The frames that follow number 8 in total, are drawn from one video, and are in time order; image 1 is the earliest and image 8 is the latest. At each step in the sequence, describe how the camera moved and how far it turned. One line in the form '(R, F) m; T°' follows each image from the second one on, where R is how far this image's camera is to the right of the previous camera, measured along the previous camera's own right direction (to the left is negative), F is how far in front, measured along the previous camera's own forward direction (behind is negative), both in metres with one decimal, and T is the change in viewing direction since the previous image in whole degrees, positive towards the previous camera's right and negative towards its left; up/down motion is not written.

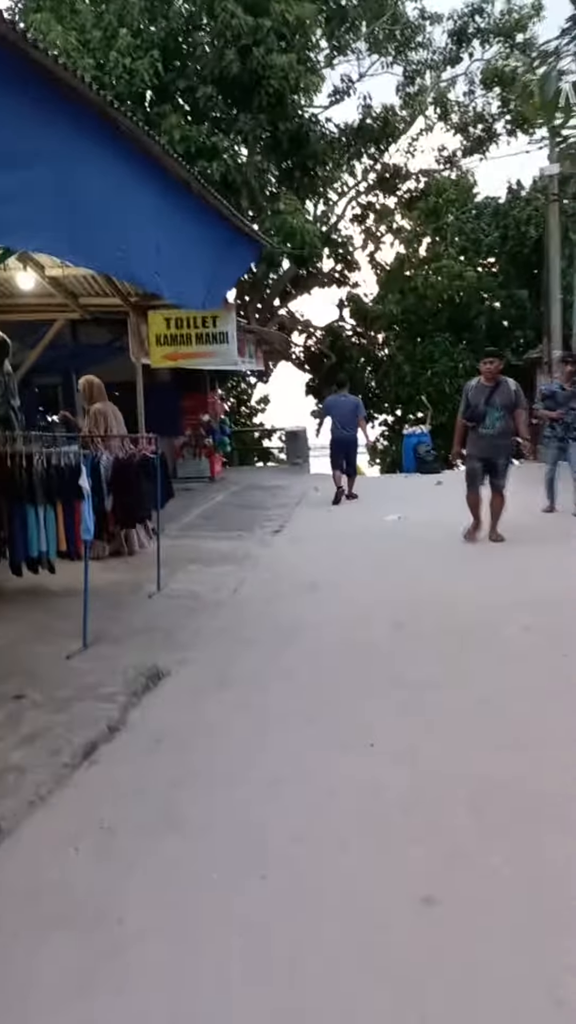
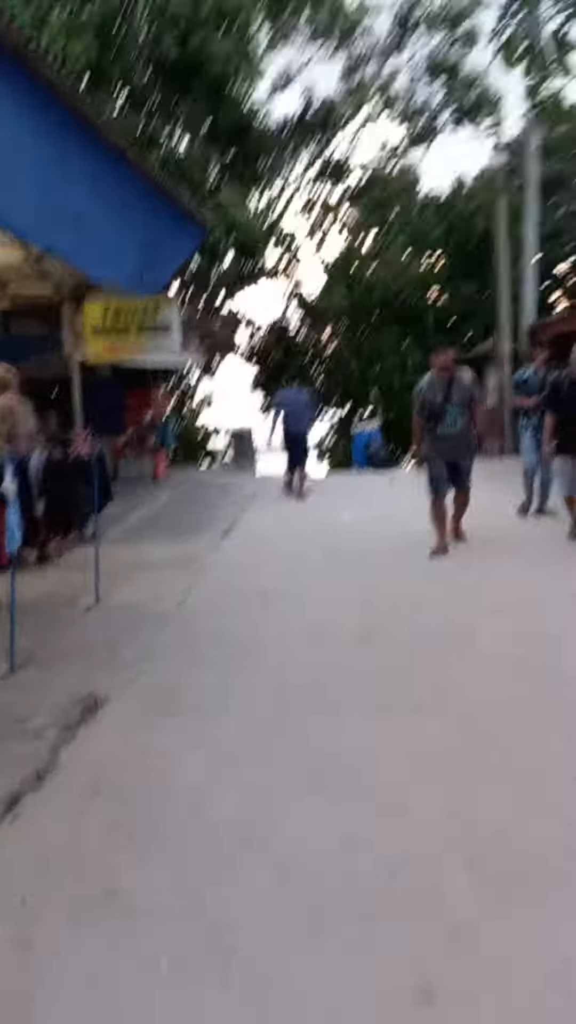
(-0.1, +1.0) m; +4°
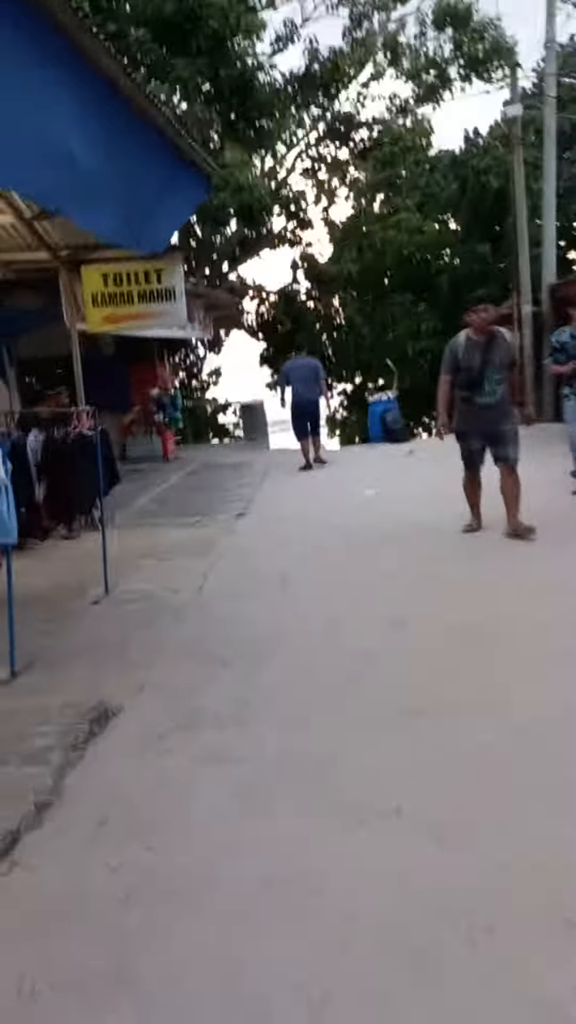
(-0.2, +1.0) m; -1°
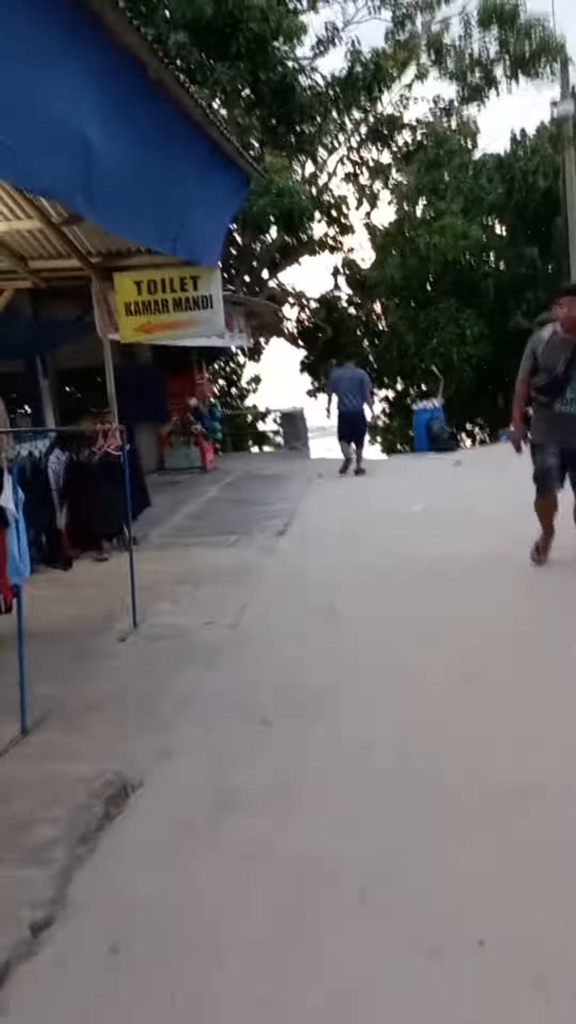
(-0.1, +1.1) m; -3°
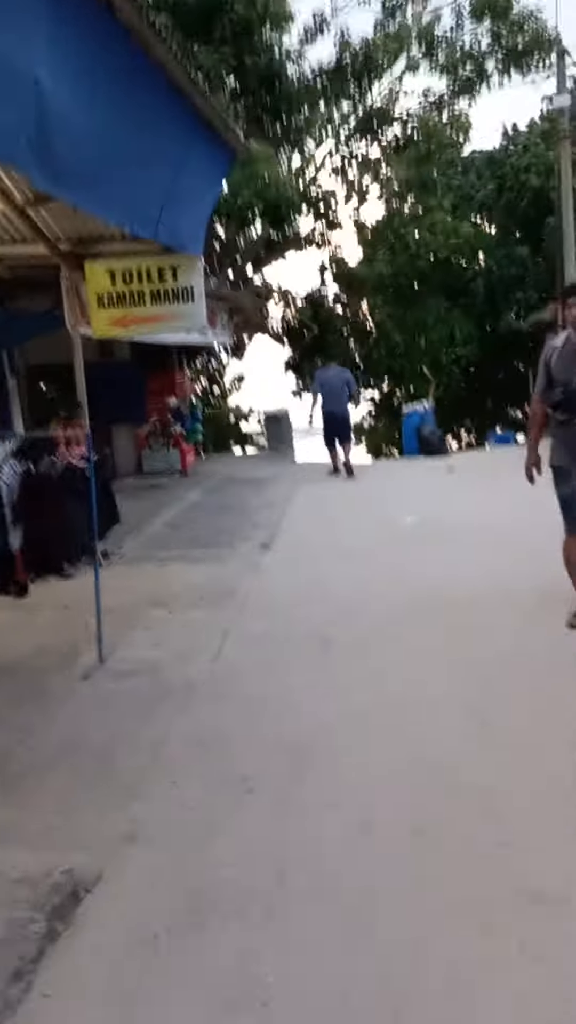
(-0.1, +1.2) m; +1°
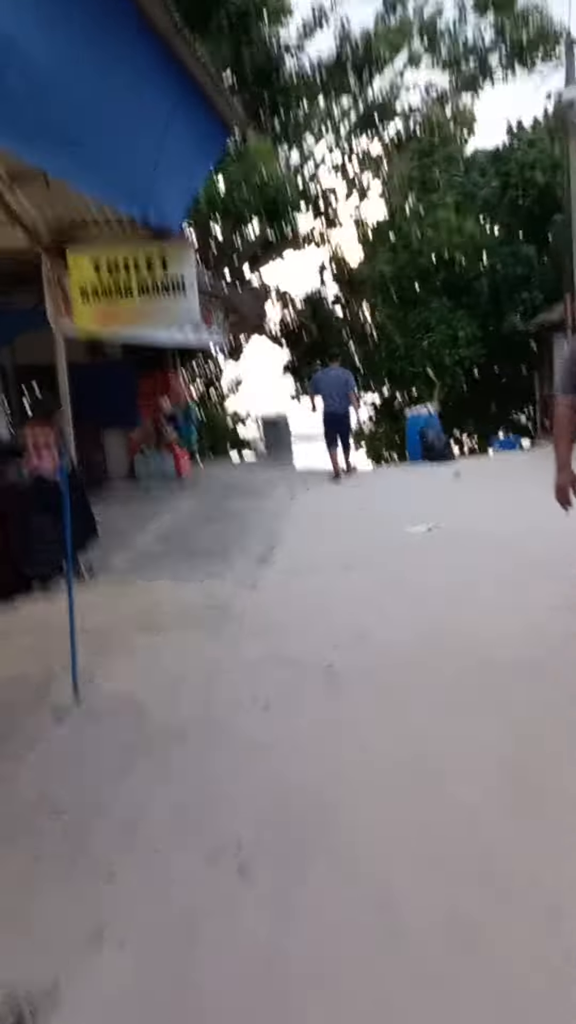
(0.0, +1.0) m; 0°
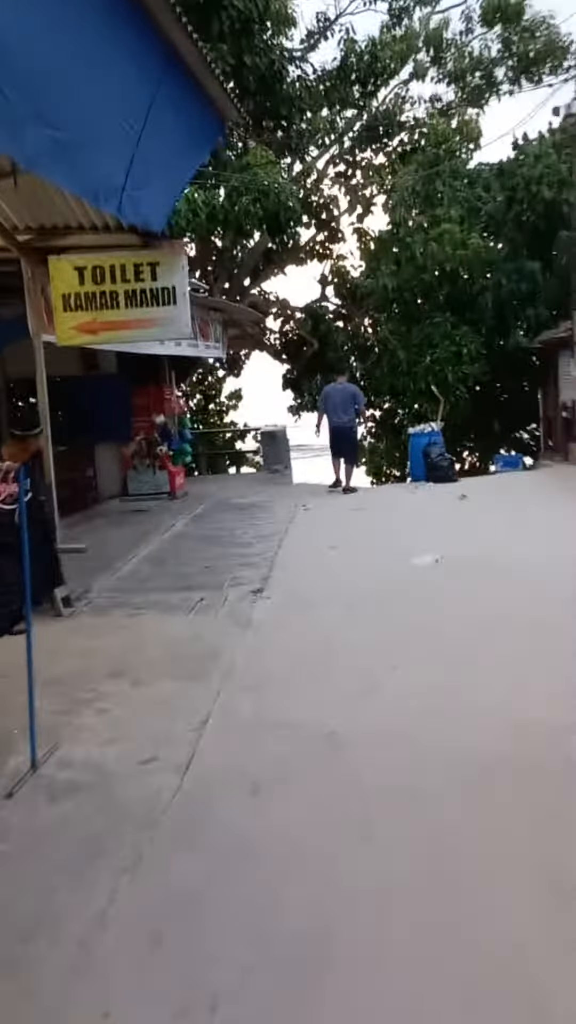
(0.0, +1.0) m; 0°
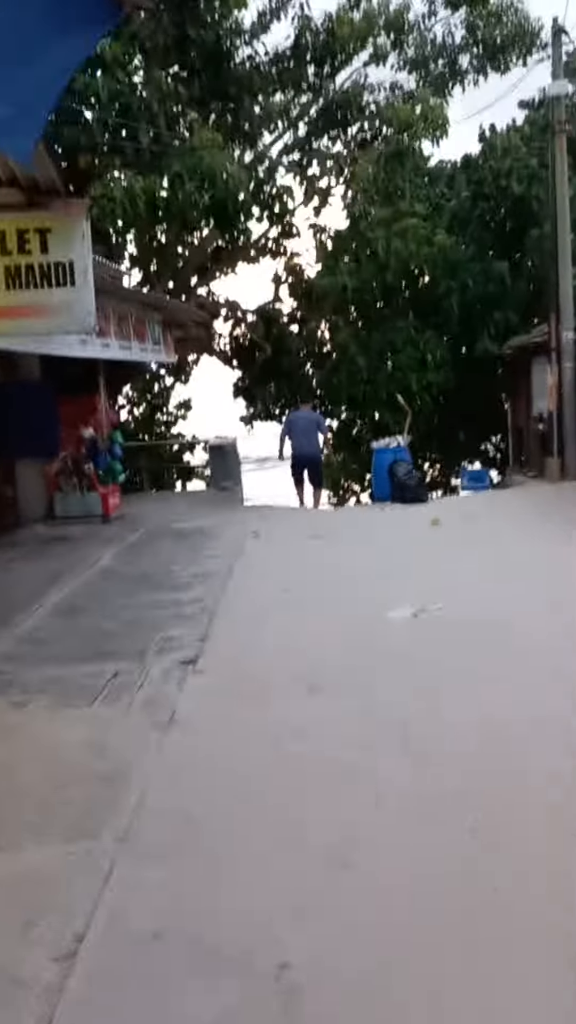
(+0.2, +2.8) m; +3°
